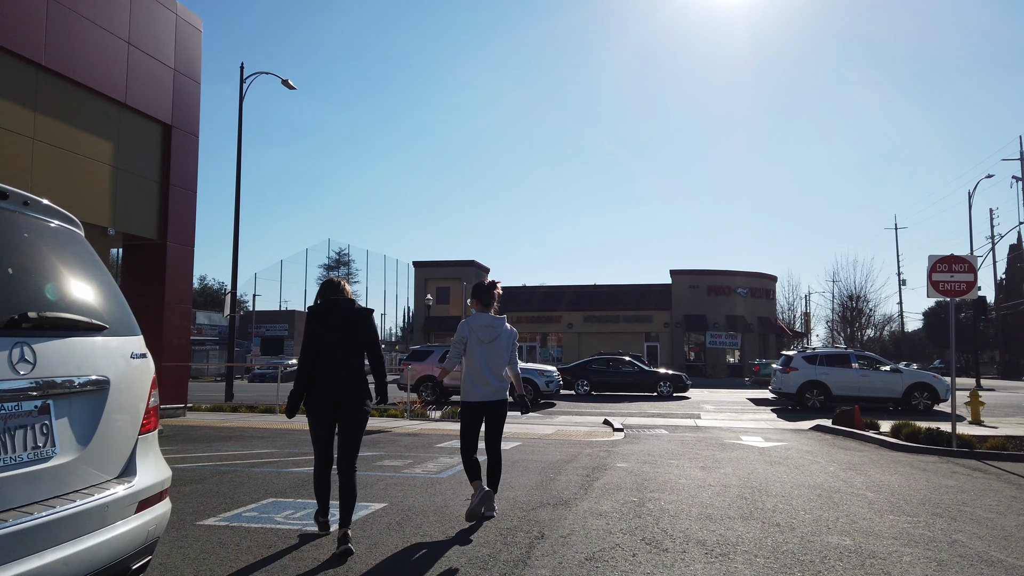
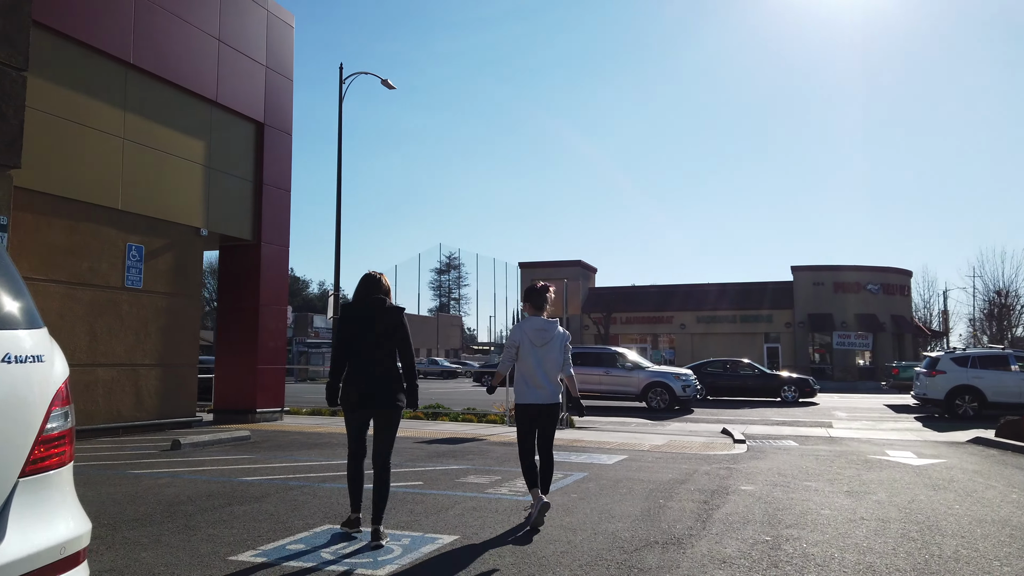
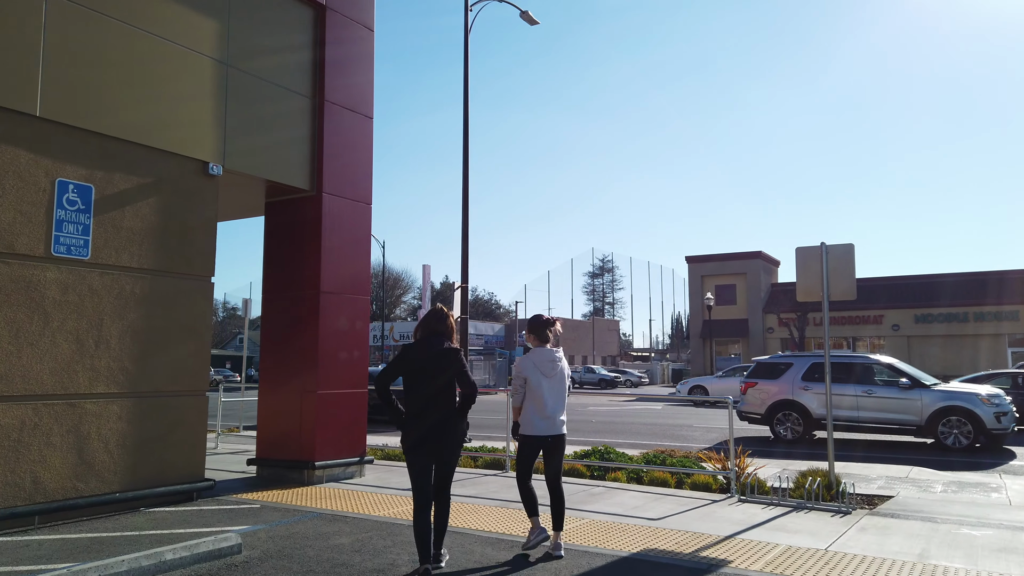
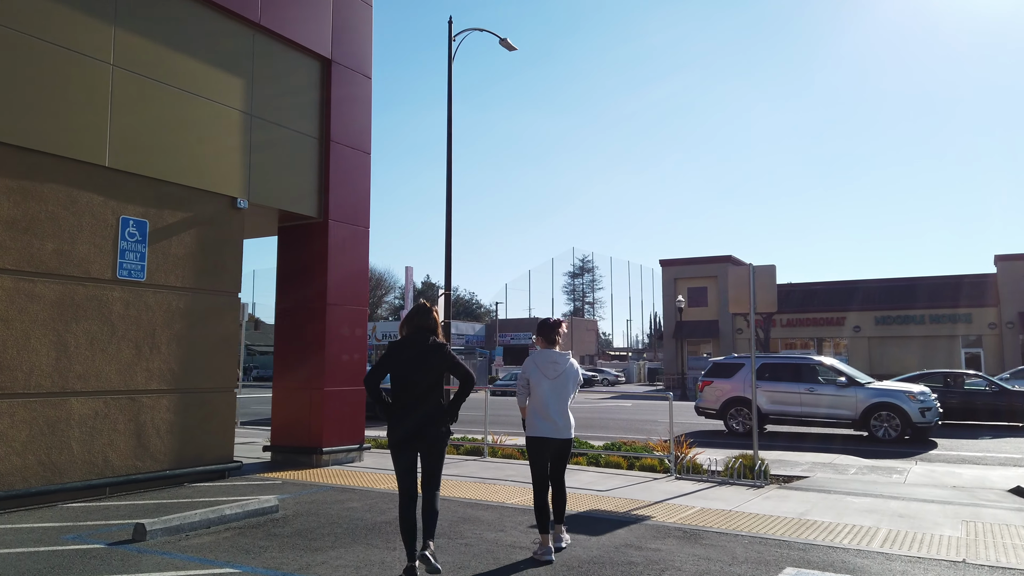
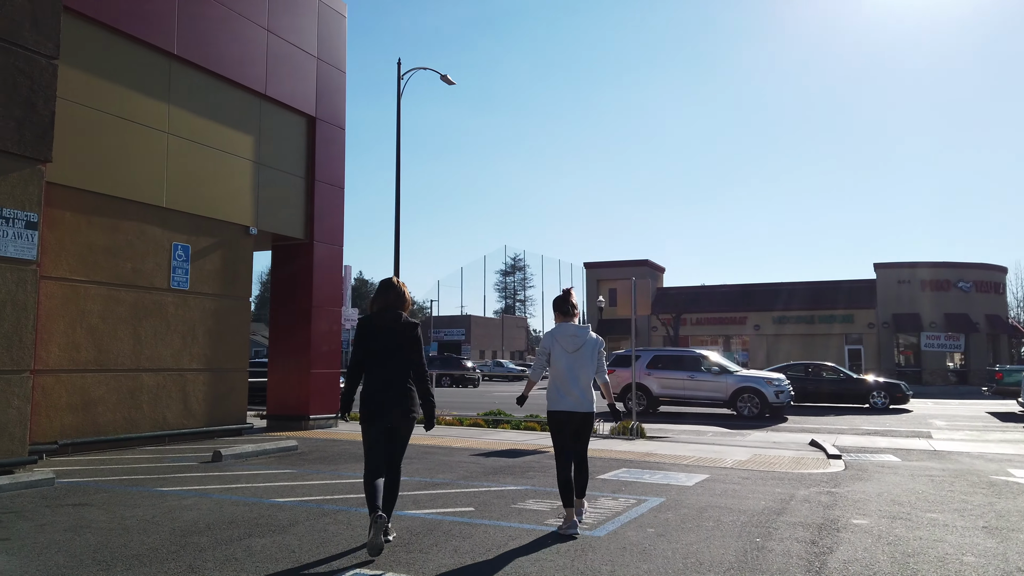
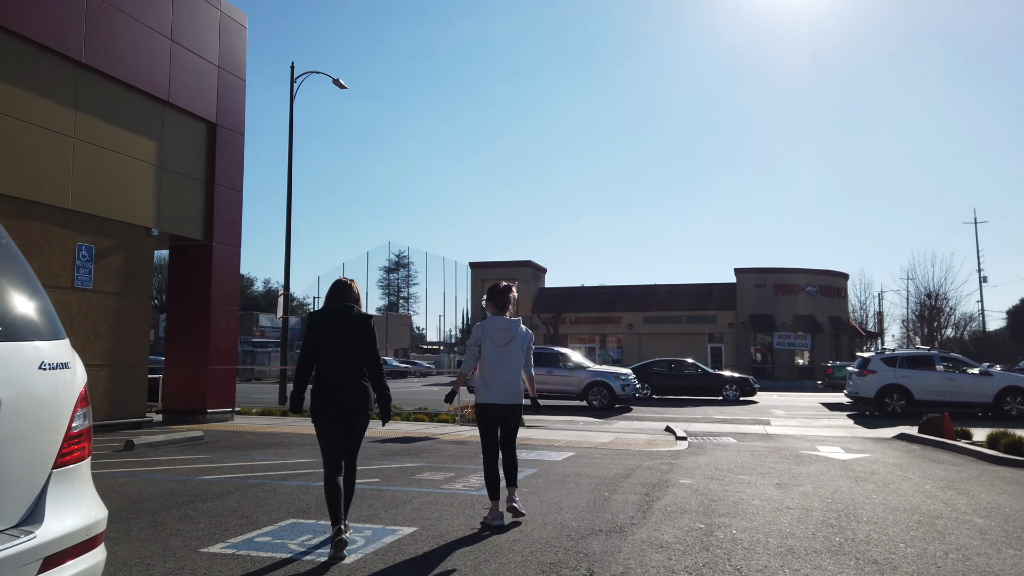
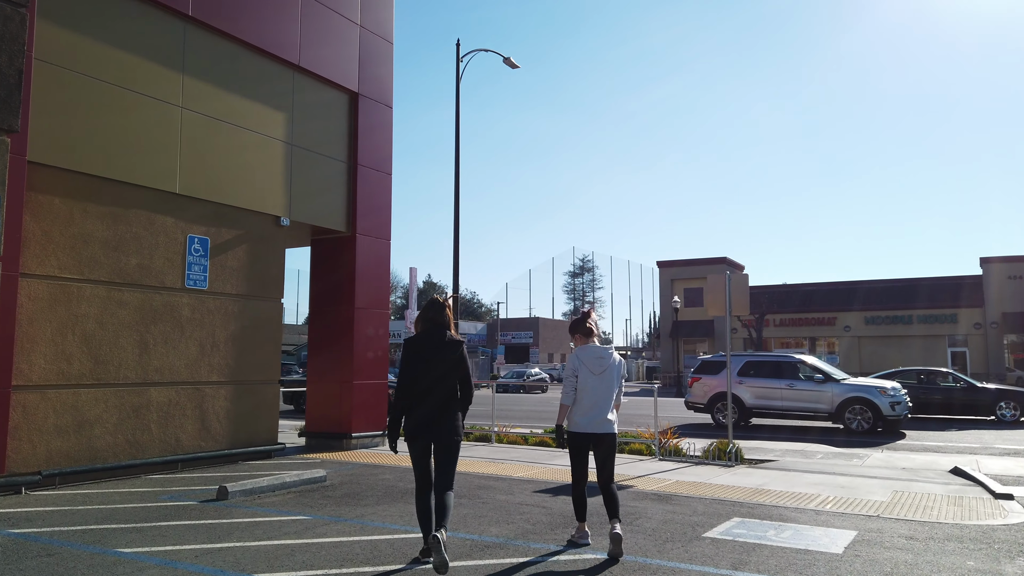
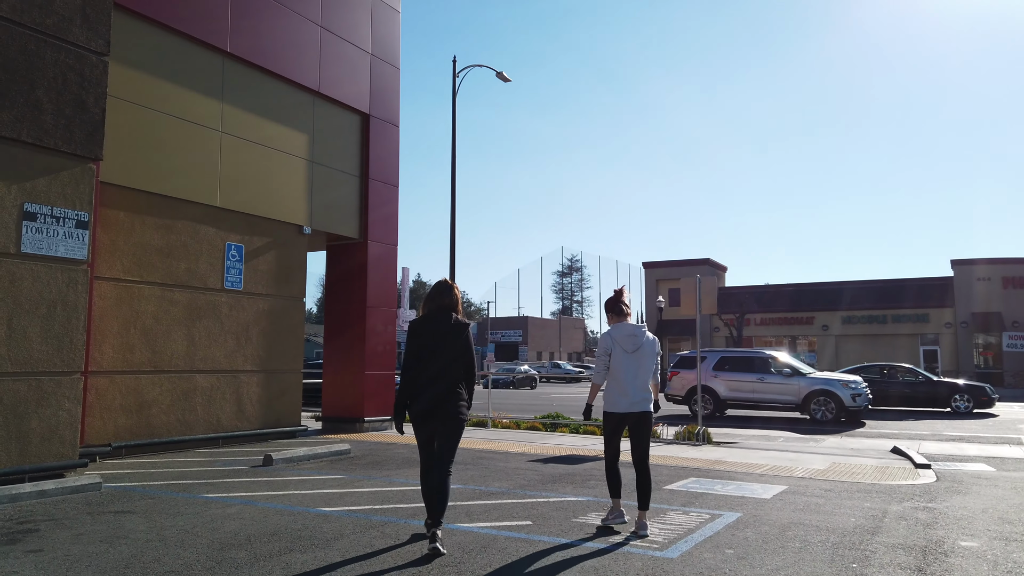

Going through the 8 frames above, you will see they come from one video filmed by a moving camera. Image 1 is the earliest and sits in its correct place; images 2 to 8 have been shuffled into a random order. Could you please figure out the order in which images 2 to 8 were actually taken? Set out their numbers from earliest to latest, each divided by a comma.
6, 2, 5, 8, 7, 4, 3
